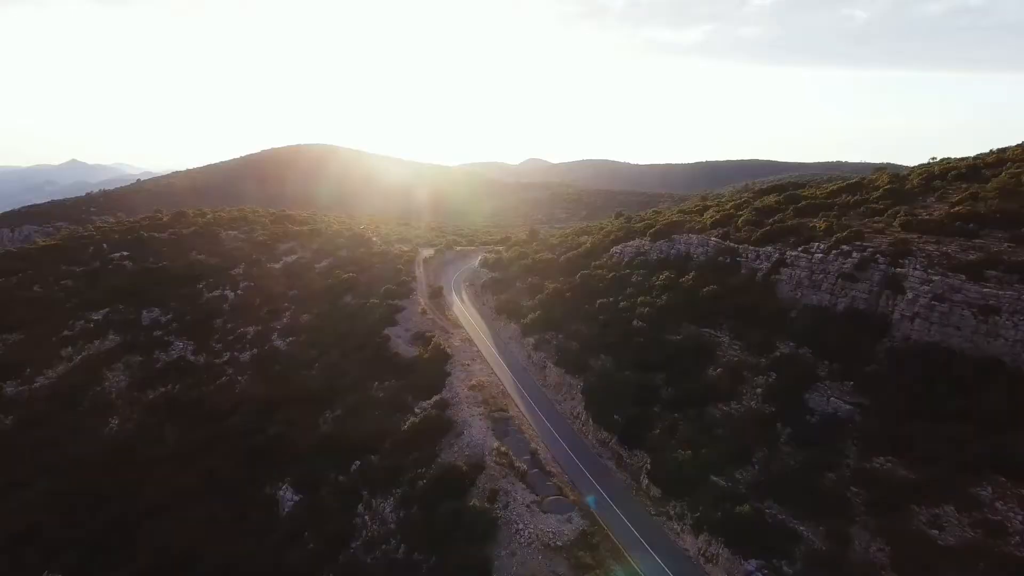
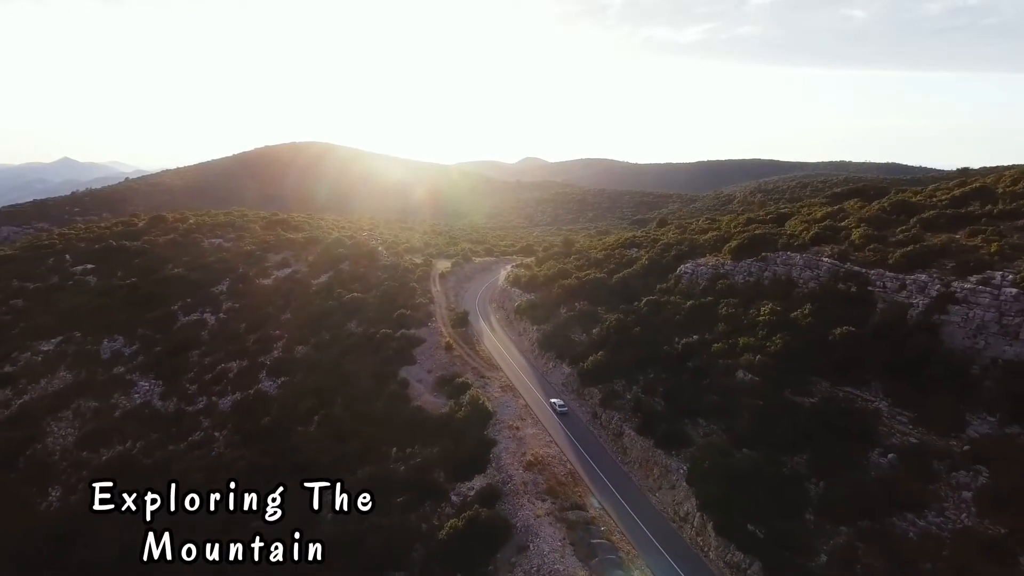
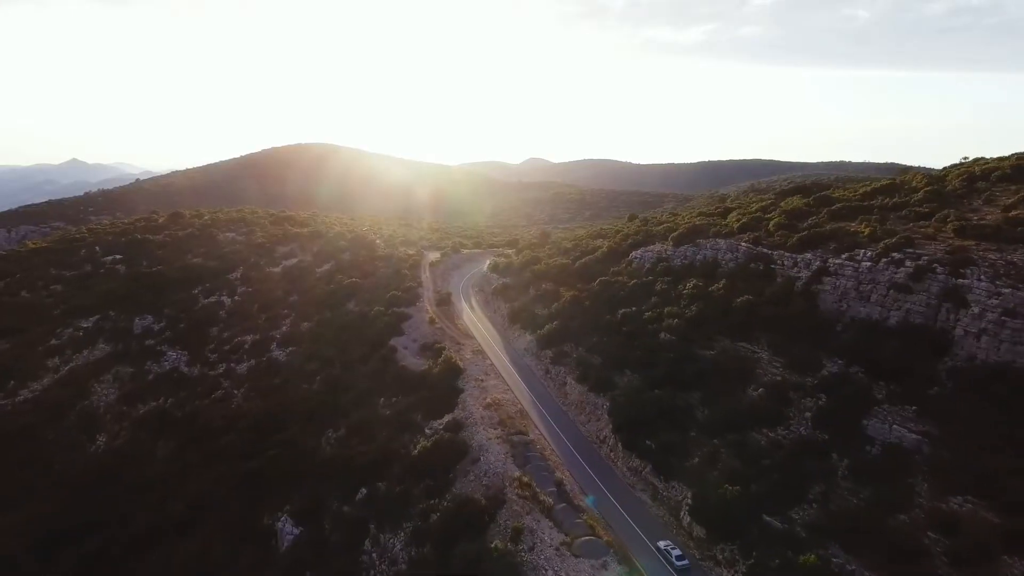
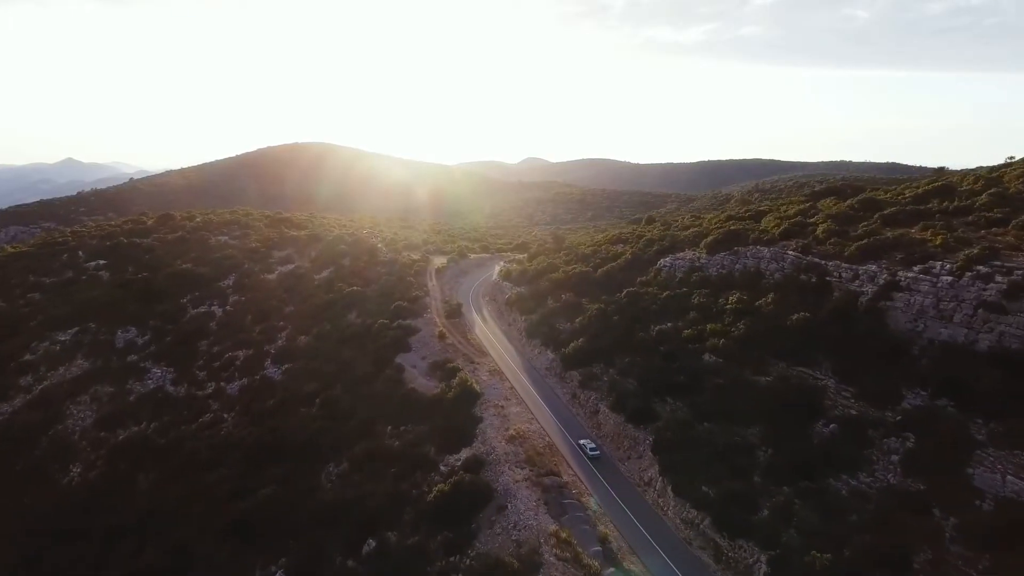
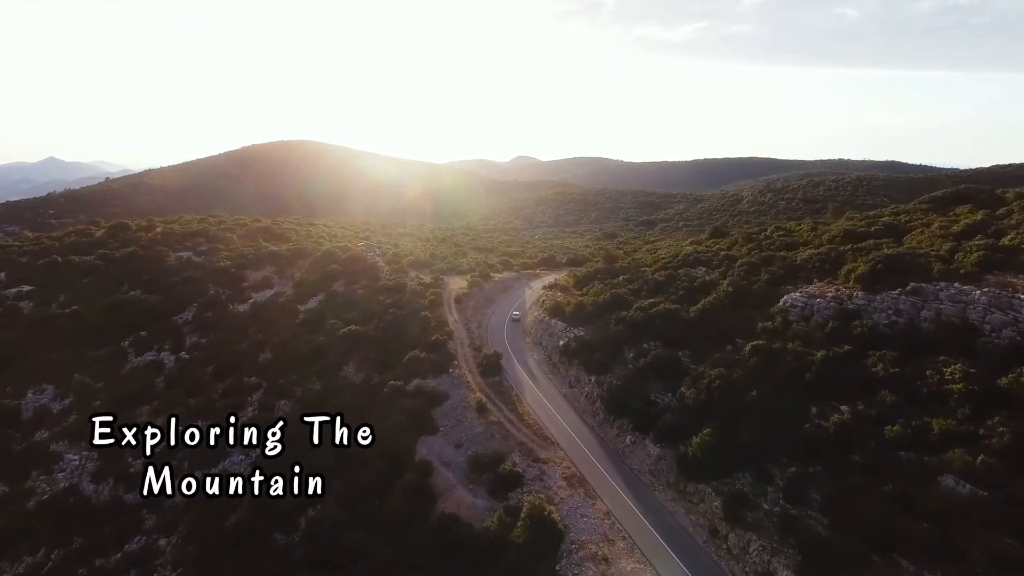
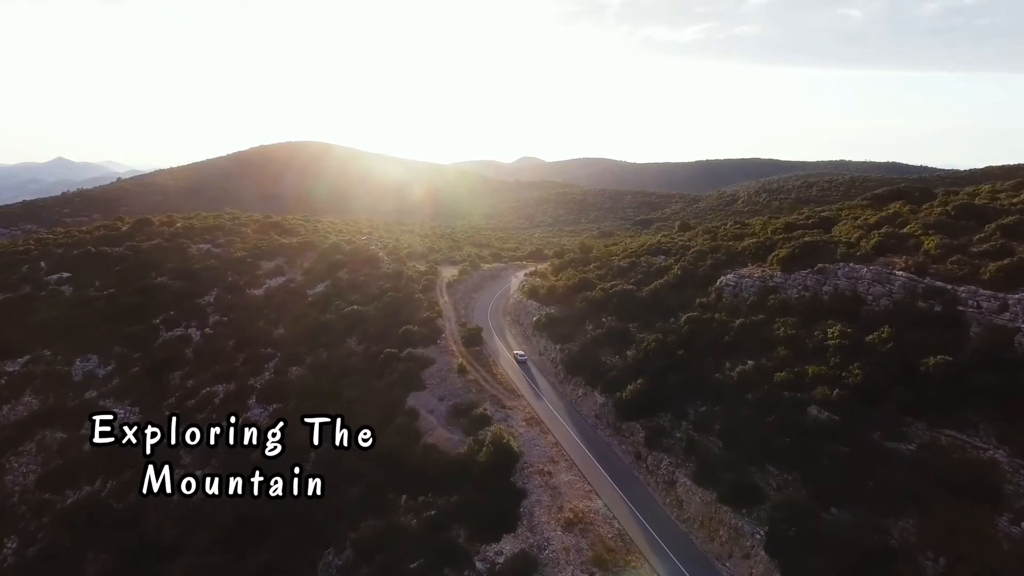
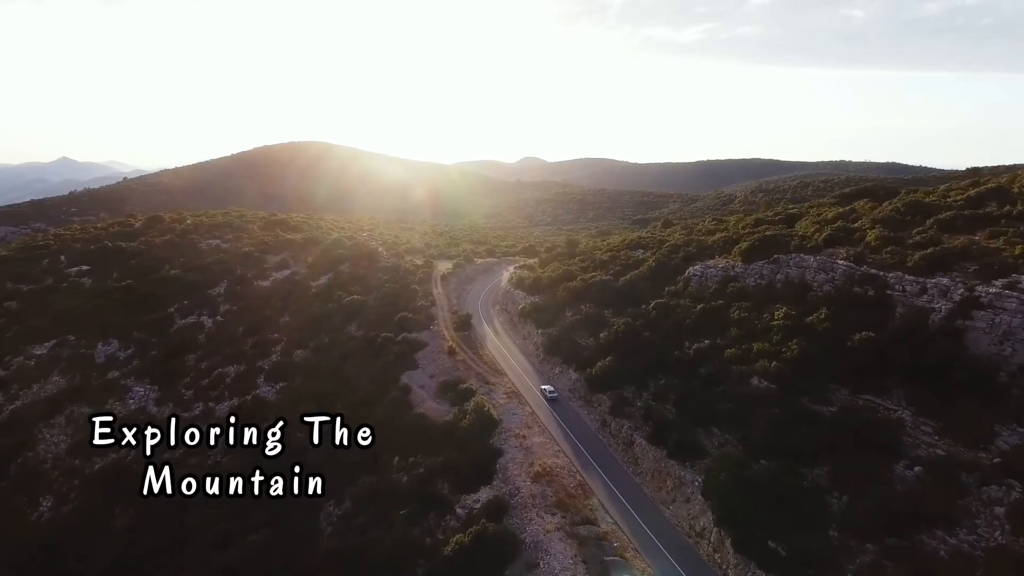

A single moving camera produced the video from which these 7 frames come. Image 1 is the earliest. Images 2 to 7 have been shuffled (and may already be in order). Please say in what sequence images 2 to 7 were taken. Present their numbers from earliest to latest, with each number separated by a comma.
3, 4, 2, 7, 6, 5
